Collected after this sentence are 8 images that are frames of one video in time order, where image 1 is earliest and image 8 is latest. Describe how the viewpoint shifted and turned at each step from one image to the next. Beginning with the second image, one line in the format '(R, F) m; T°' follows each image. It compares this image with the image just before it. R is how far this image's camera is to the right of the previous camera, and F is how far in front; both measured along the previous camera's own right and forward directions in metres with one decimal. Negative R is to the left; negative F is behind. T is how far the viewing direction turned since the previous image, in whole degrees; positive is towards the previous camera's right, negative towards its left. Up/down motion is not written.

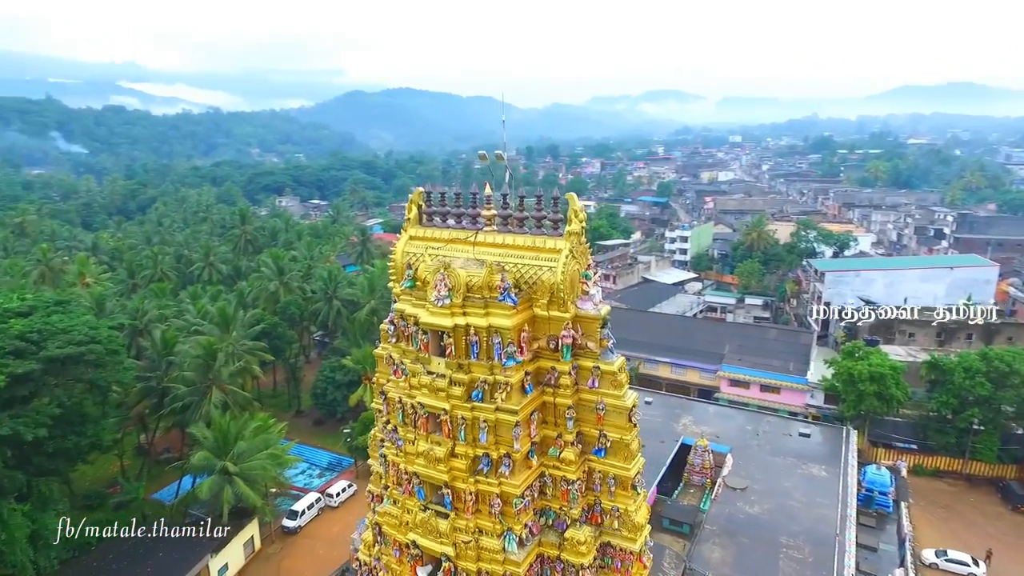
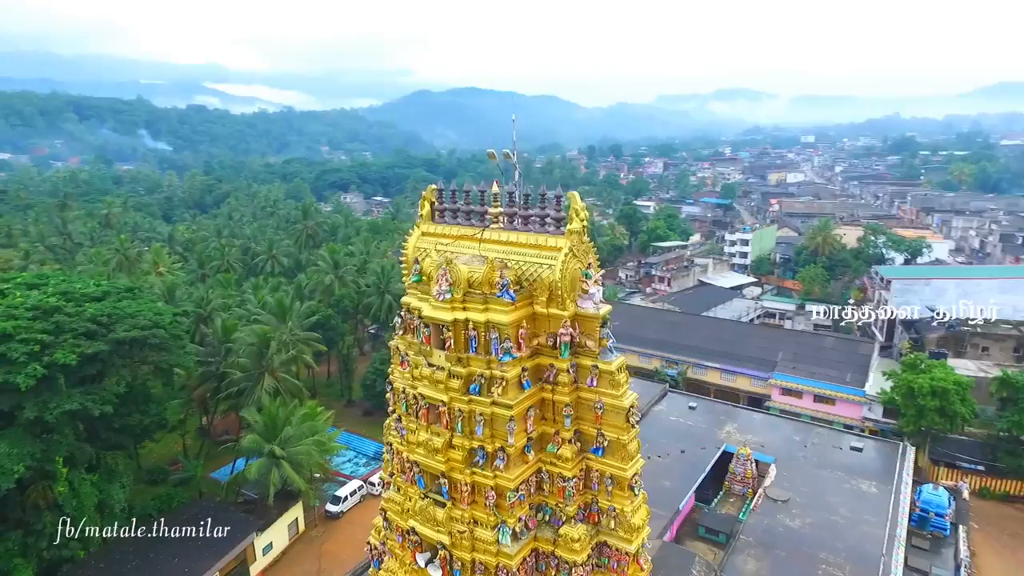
(+0.6, -0.1) m; -6°
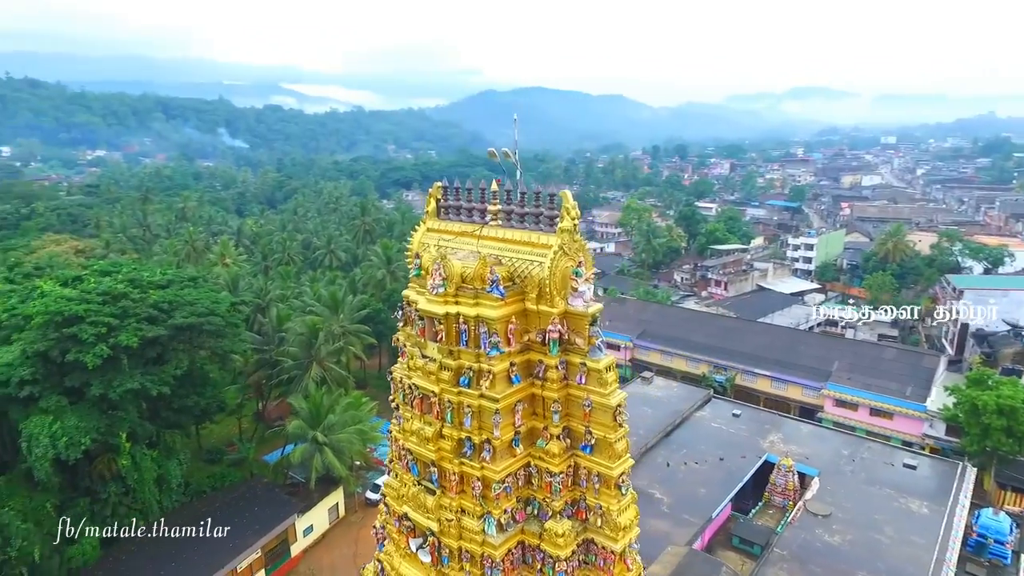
(+0.7, -0.1) m; -6°
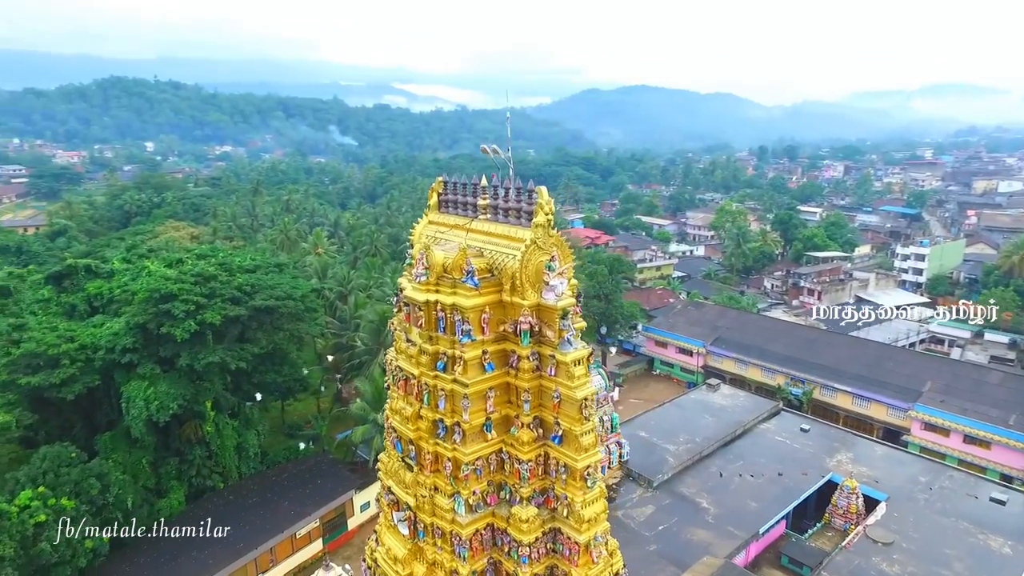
(+1.3, -0.1) m; -9°
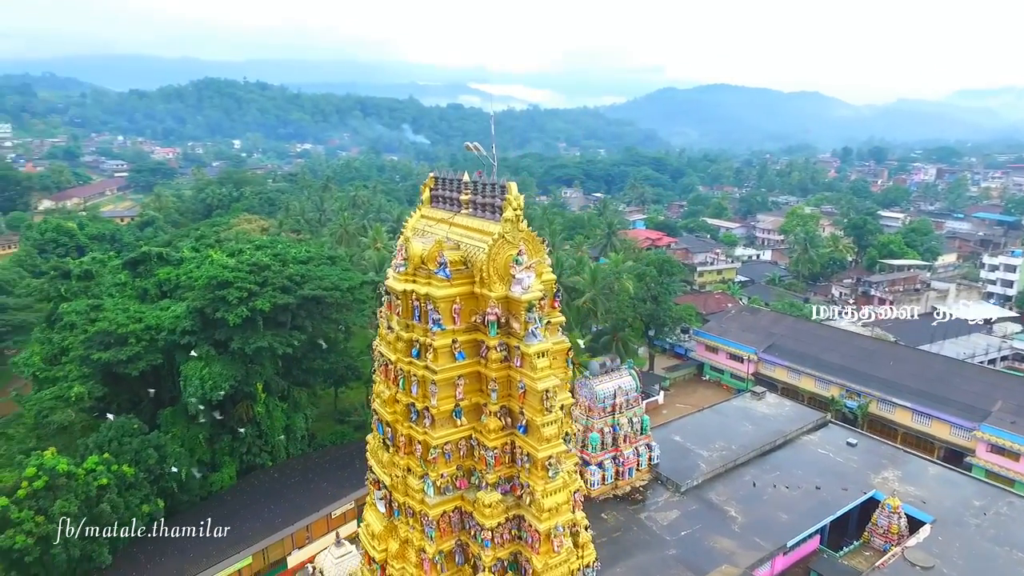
(+1.1, -0.2) m; -6°
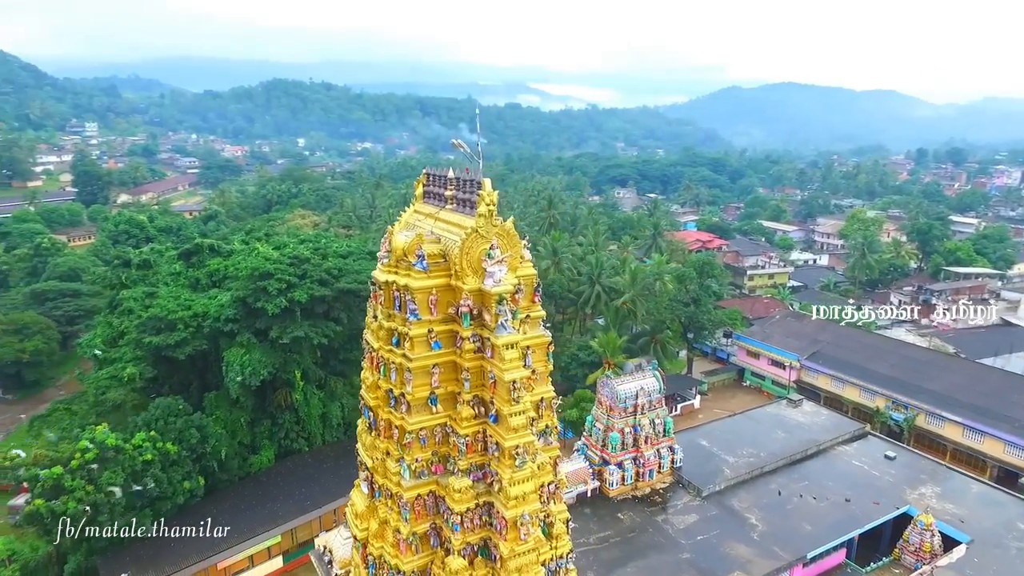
(+0.9, -0.2) m; -5°
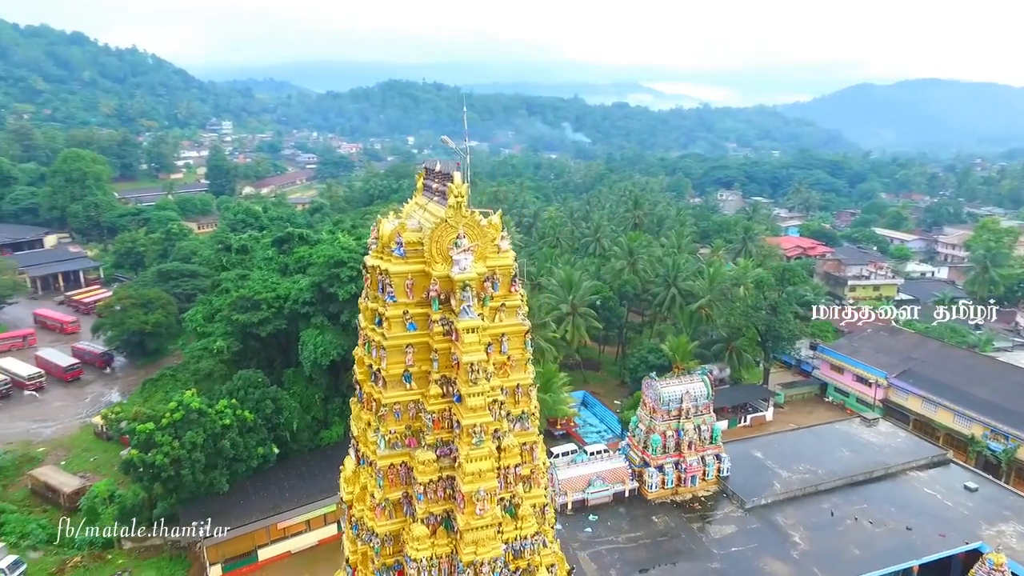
(+1.6, -0.2) m; -9°
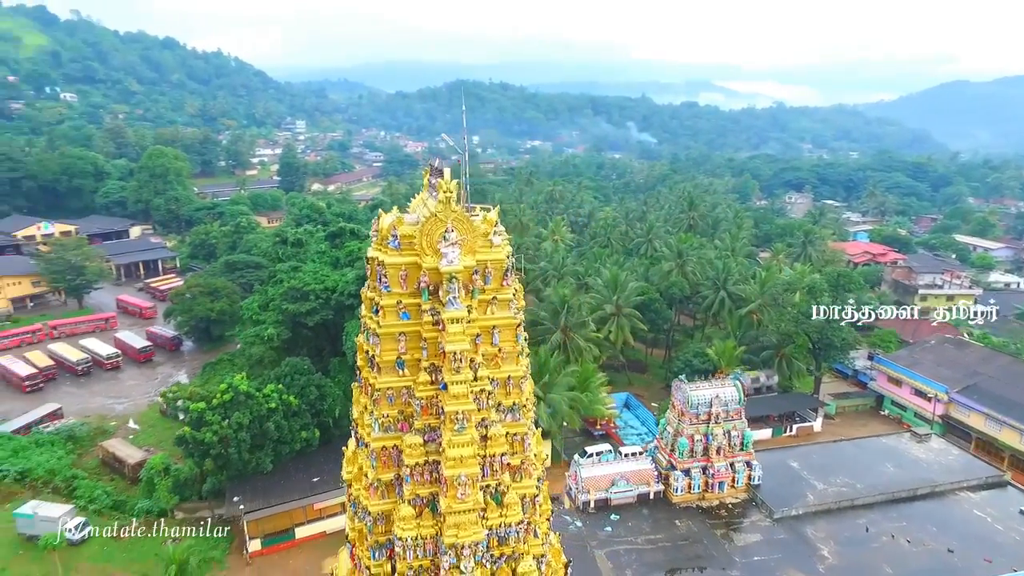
(+0.9, -0.2) m; -6°
